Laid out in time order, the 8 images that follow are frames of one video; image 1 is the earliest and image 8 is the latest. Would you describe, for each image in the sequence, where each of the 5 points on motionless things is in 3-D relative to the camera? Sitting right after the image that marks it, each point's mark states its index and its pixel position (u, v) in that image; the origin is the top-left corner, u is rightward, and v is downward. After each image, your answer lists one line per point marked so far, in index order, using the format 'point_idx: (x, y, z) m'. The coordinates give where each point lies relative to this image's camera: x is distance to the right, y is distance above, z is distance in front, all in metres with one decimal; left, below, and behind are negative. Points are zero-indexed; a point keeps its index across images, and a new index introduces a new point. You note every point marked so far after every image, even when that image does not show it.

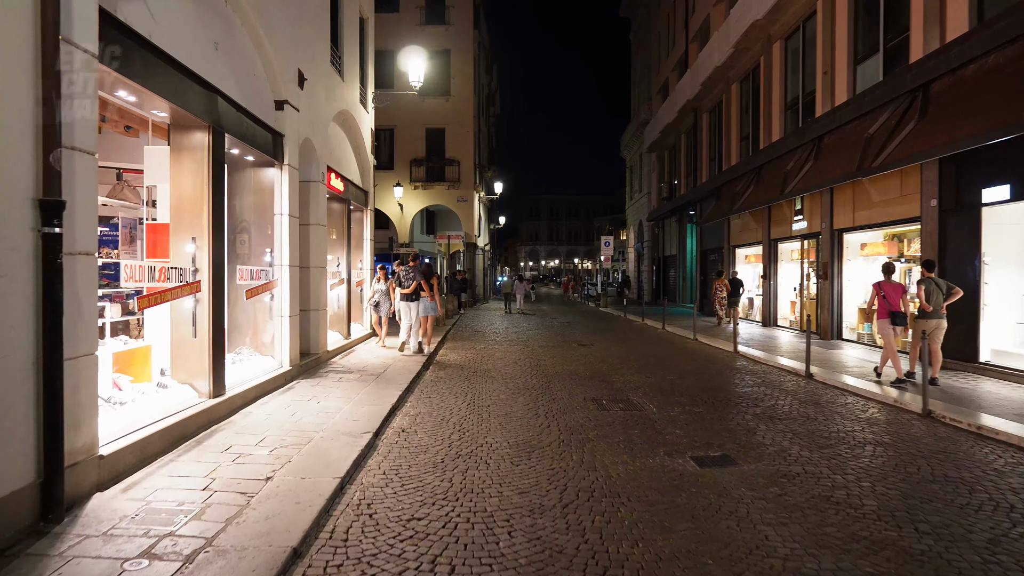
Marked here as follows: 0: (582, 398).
0: (+0.9, -1.4, +8.9) m
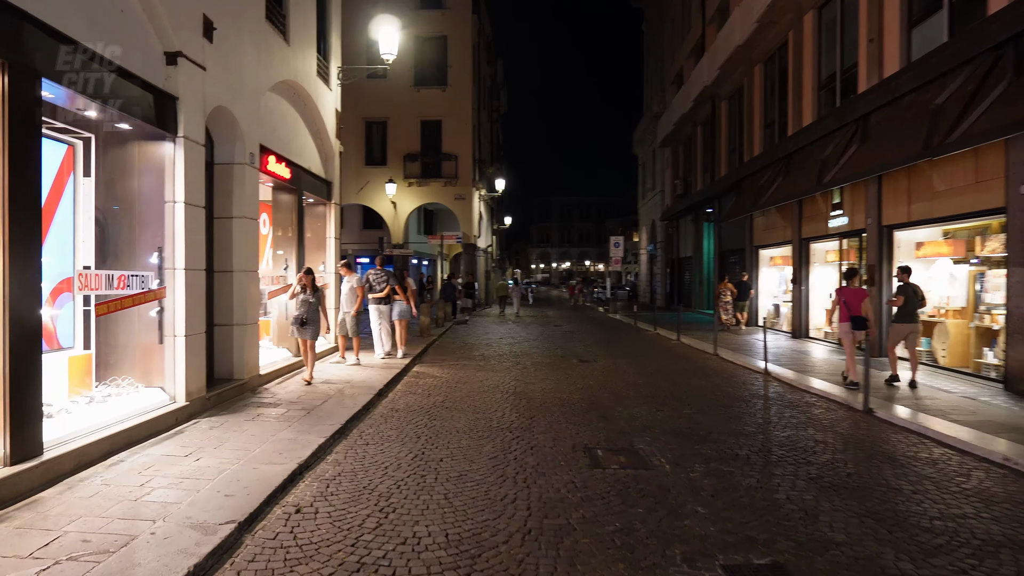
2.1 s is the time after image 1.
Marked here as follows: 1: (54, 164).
0: (+0.5, -1.4, +6.6) m
1: (-4.0, +1.1, +6.3) m
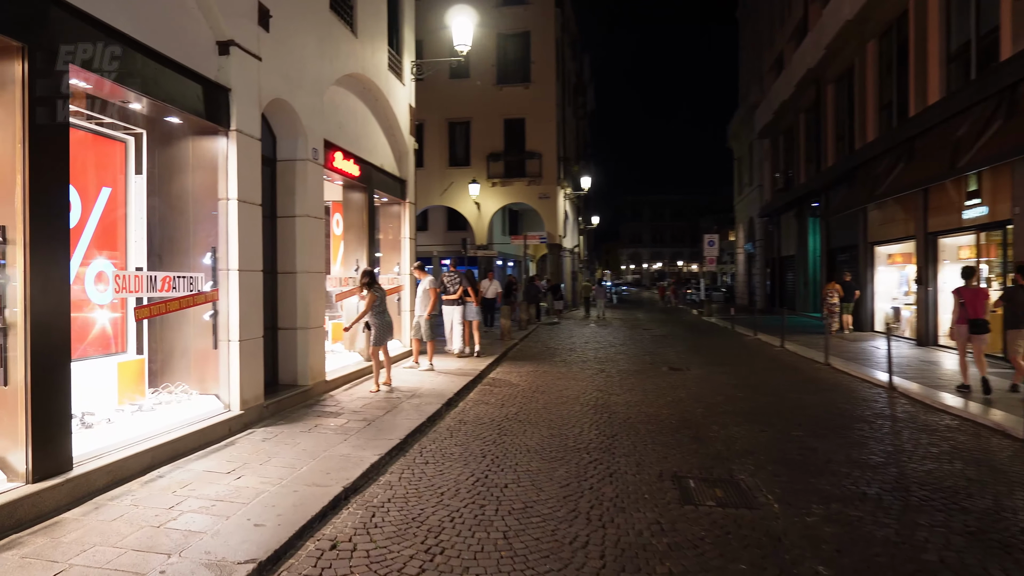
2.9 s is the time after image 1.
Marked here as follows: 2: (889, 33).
0: (+1.1, -1.5, +5.7) m
1: (-3.4, +1.0, +5.9) m
2: (+8.6, +5.8, +16.6) m
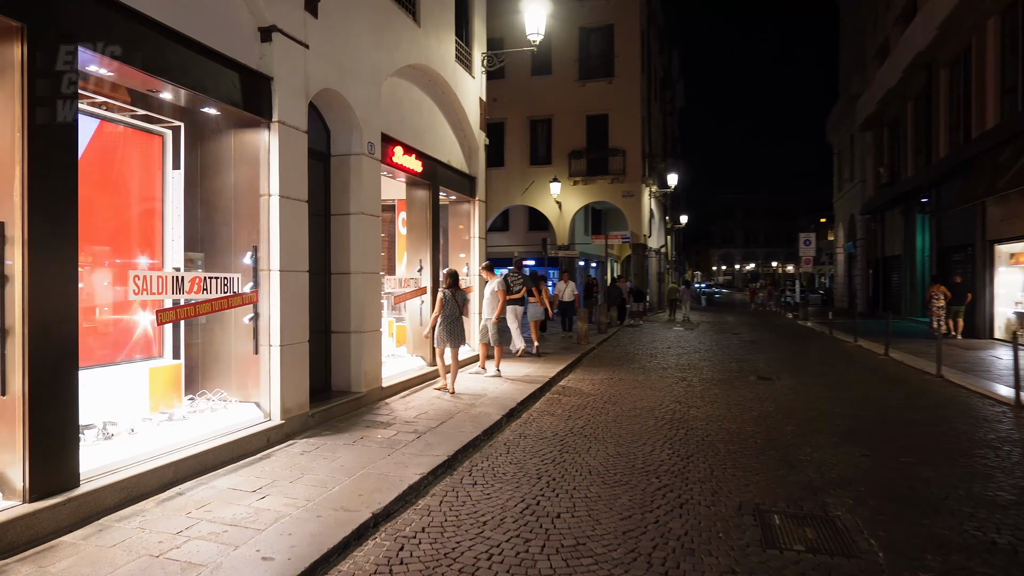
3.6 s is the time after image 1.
0: (+1.5, -1.5, +4.9) m
1: (-2.9, +1.0, +5.7) m
2: (+10.2, +5.7, +14.8) m
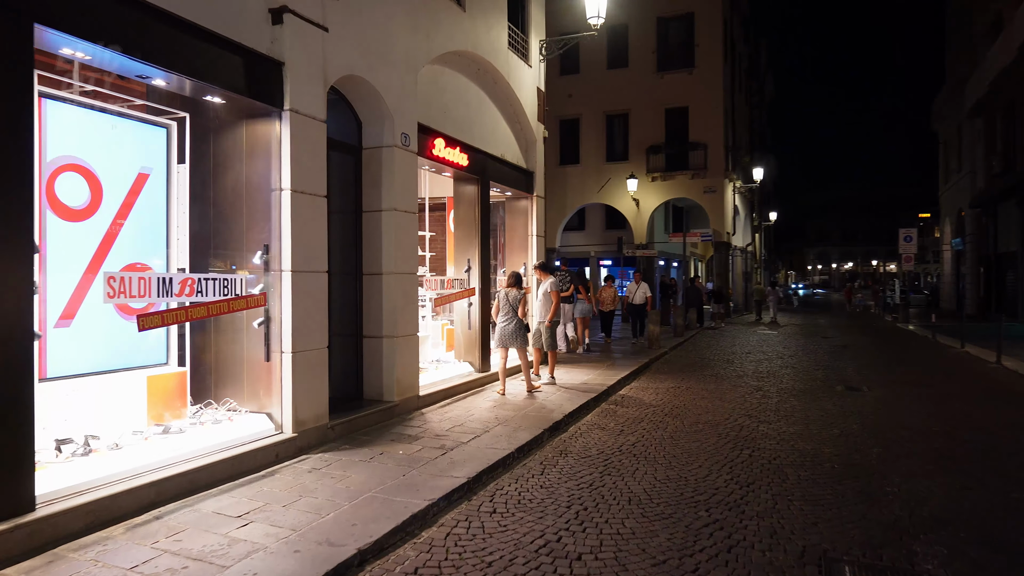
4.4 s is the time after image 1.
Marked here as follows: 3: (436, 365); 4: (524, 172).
0: (+1.6, -1.5, +4.0) m
1: (-2.7, +1.0, +5.3) m
2: (+11.4, +5.7, +12.9) m
3: (-1.0, -0.9, +9.0) m
4: (+0.2, +1.8, +11.2) m
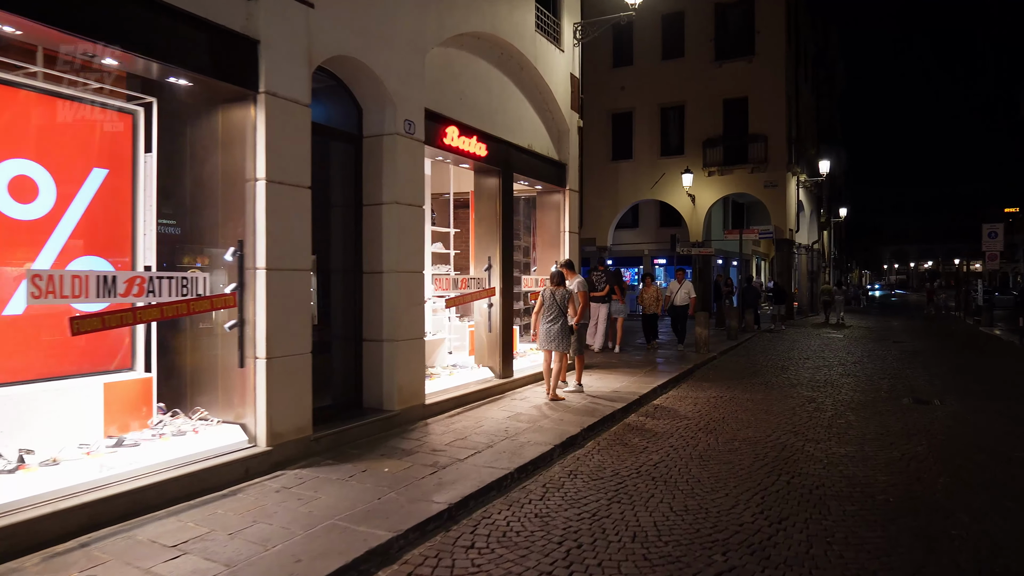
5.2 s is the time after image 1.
0: (+1.4, -1.5, +3.3) m
1: (-2.8, +1.0, +4.9) m
2: (+11.9, +5.7, +11.3) m
3: (-0.7, -0.9, +8.4) m
4: (+0.6, +1.8, +10.5) m
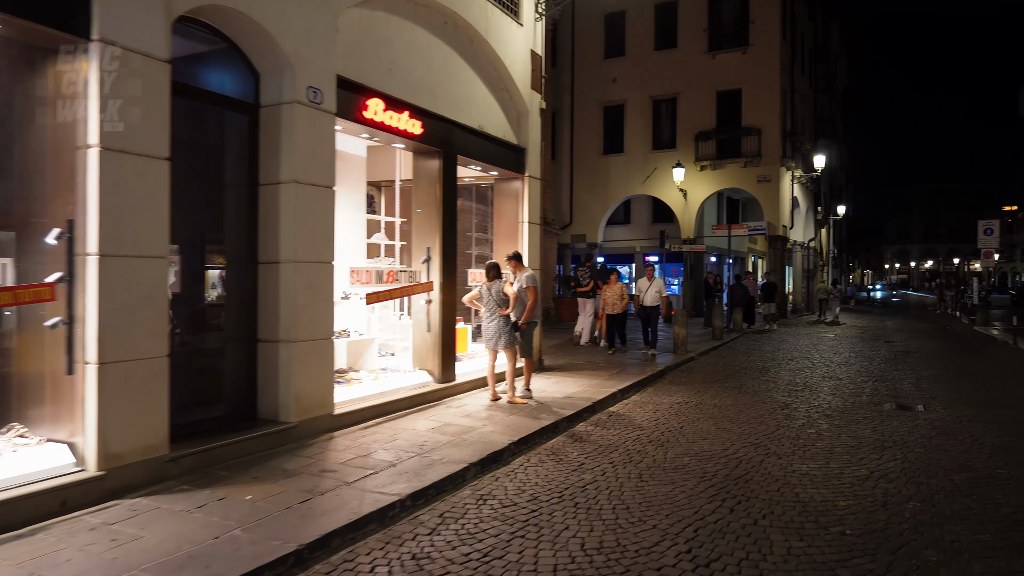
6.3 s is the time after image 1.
0: (+0.7, -1.4, +2.4) m
1: (-3.4, +1.1, +4.1) m
2: (+11.3, +5.7, +10.3) m
3: (-1.4, -0.9, +7.6) m
4: (0.0, +1.8, +9.6) m
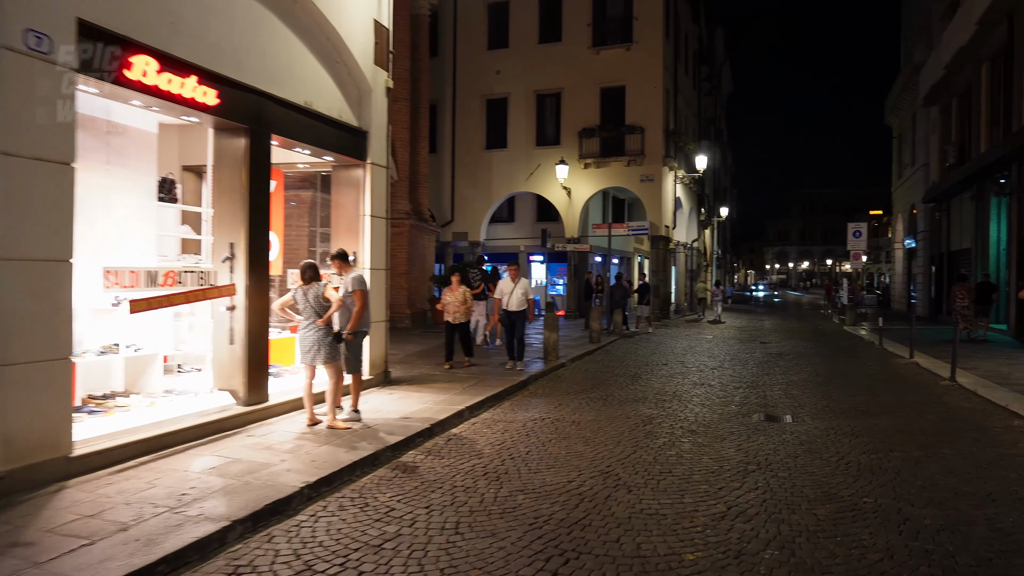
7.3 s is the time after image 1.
0: (-0.1, -1.5, +1.3) m
1: (-4.5, +1.0, +2.4) m
2: (+9.3, +5.7, +10.6) m
3: (-2.9, -0.9, +6.2) m
4: (-1.9, +1.8, +8.4) m
